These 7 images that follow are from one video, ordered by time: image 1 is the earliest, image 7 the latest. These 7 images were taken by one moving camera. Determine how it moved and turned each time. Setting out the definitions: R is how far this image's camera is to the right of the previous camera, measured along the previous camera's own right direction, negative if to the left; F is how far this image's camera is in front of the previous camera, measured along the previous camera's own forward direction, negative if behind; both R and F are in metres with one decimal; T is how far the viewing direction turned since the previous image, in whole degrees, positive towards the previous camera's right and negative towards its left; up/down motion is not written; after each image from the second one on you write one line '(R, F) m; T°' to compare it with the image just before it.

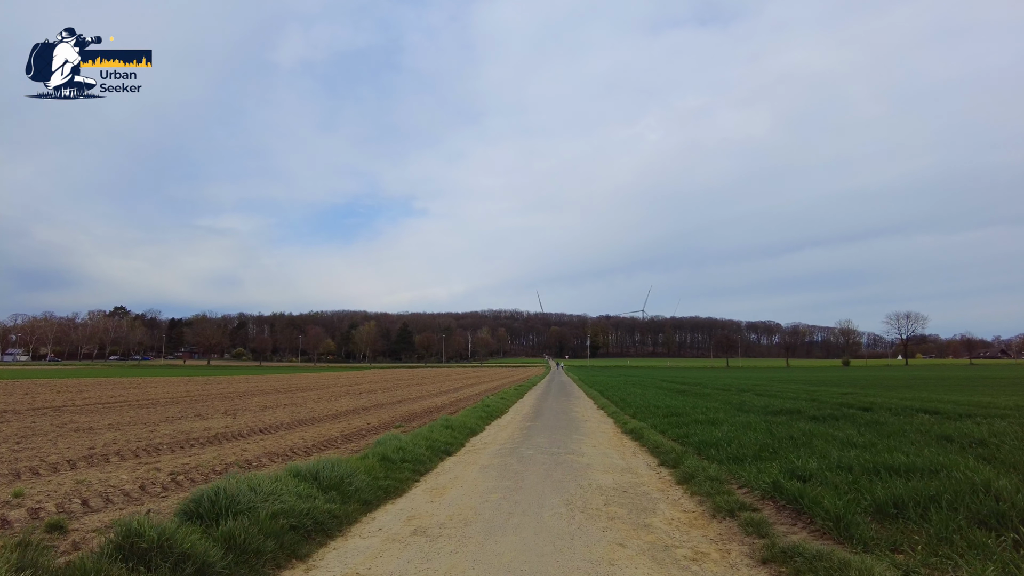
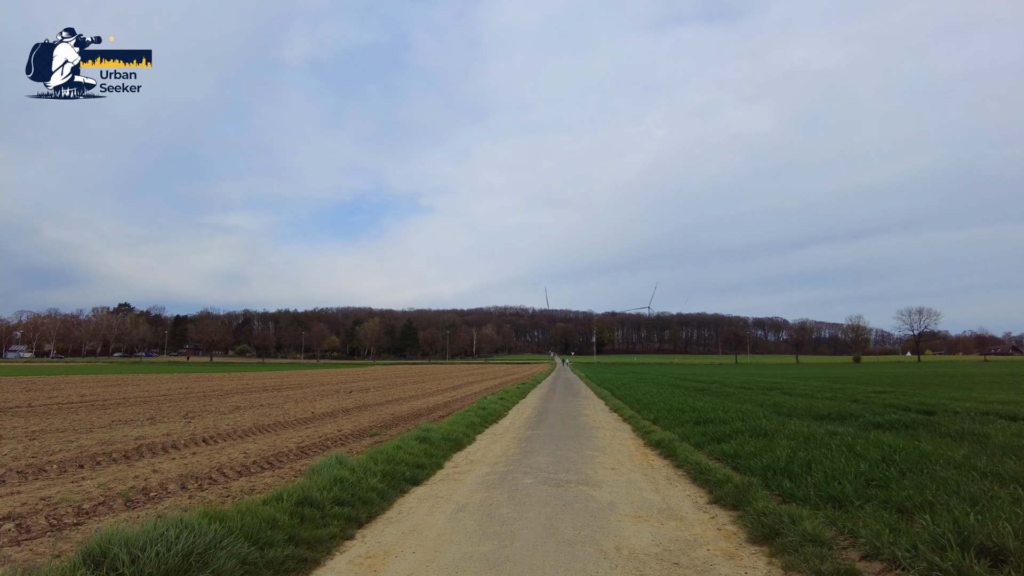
(+0.1, +1.0) m; -1°
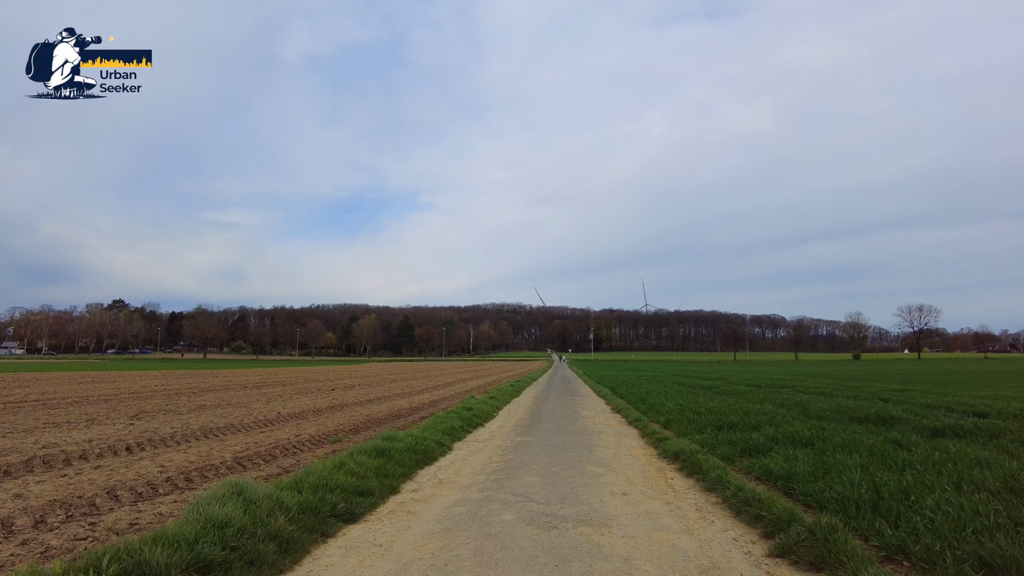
(+0.1, +0.8) m; 0°
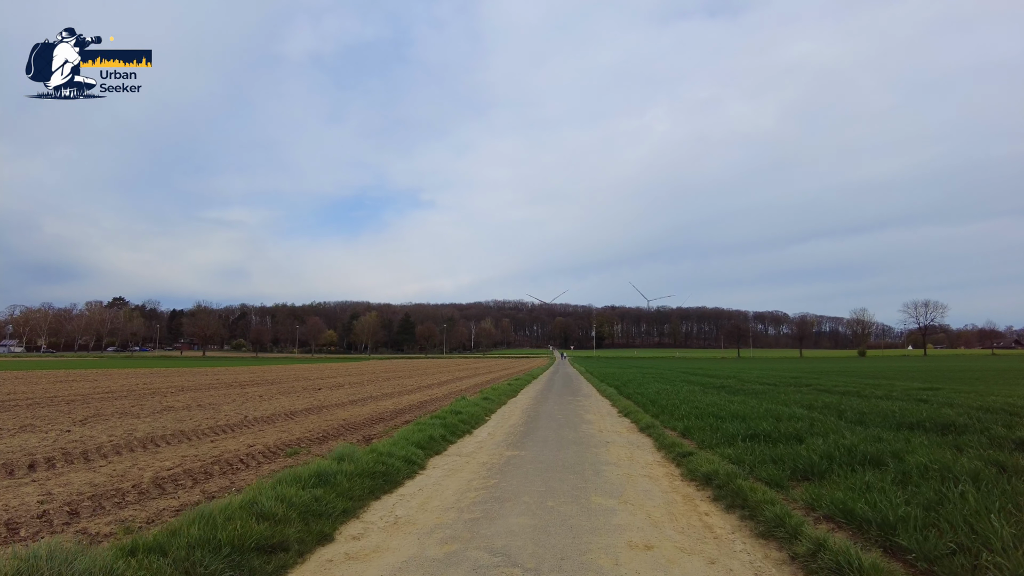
(+0.1, +0.7) m; 0°
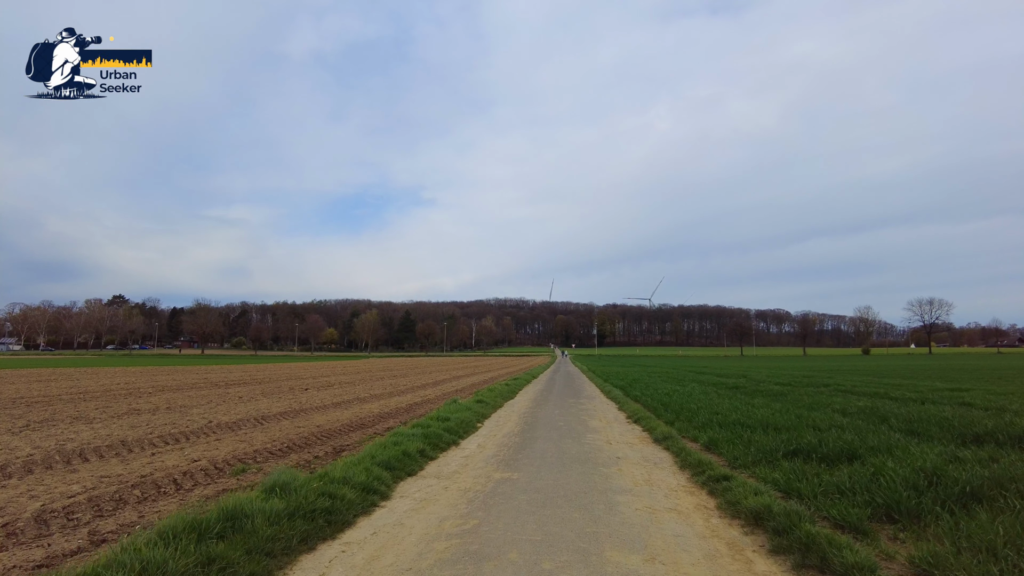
(+0.1, +0.6) m; 0°
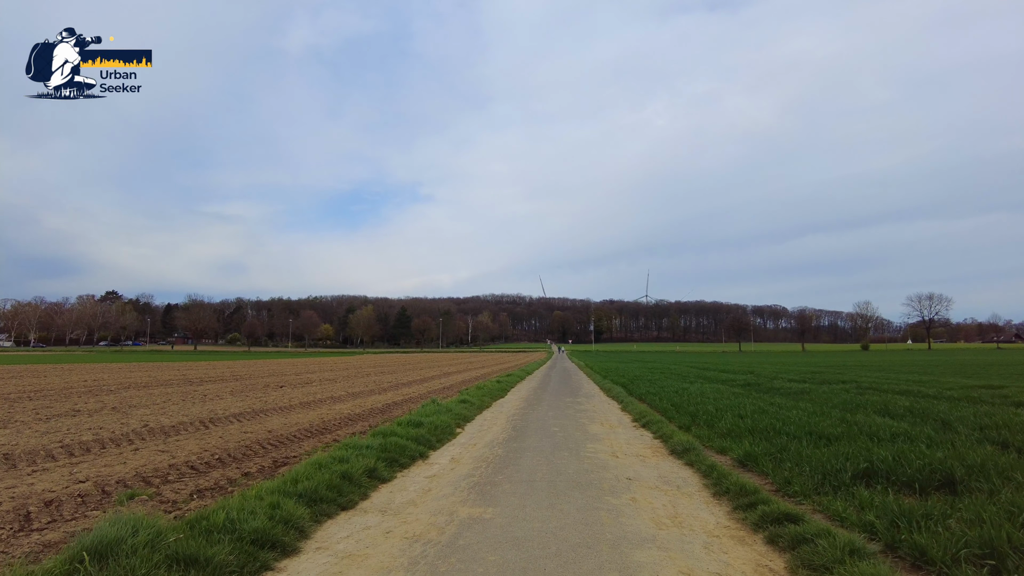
(+0.1, +0.8) m; 0°
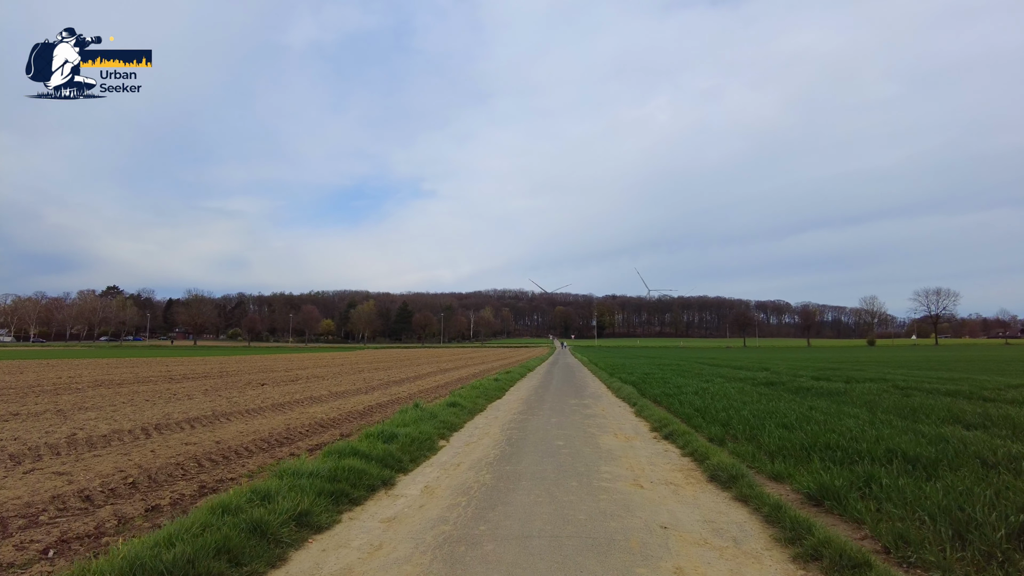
(0.0, +0.7) m; 0°
